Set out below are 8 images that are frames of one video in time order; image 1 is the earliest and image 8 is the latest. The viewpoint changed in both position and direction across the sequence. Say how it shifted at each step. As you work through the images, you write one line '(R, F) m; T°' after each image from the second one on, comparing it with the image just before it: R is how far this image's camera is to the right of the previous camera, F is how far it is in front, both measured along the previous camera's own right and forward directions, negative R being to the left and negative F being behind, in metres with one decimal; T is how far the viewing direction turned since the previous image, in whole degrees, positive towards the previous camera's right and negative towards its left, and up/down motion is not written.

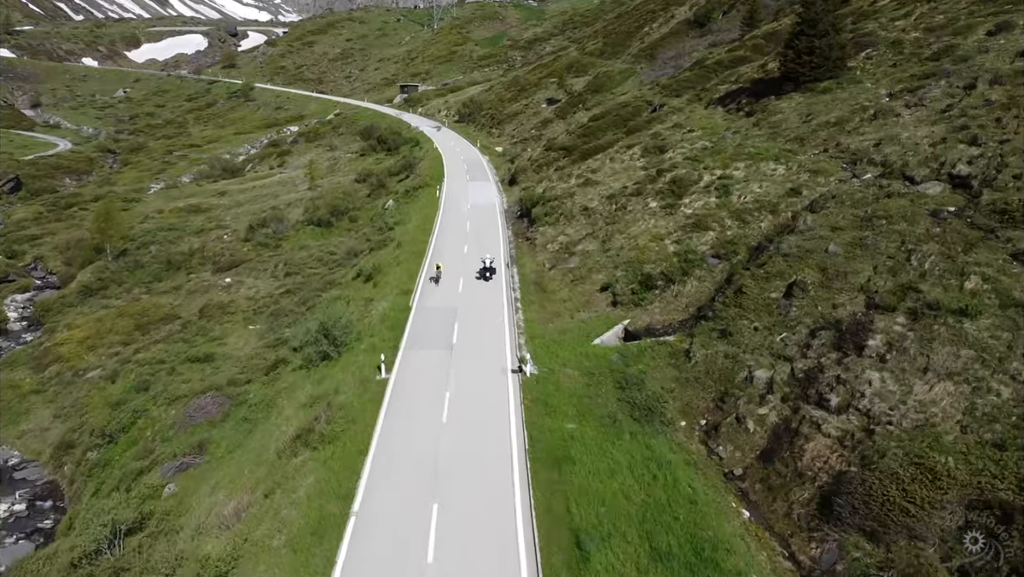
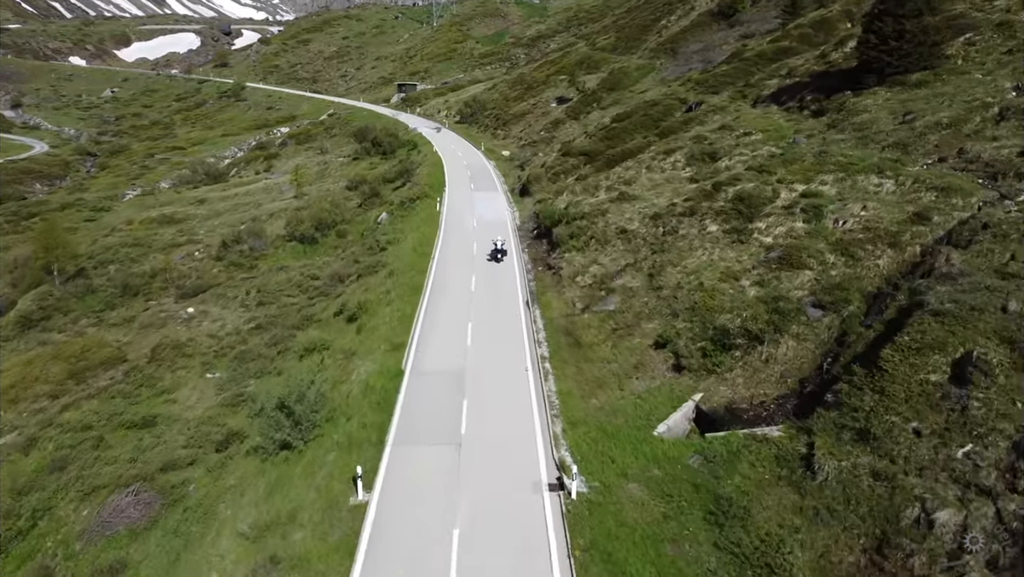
(-0.6, +6.4) m; 0°
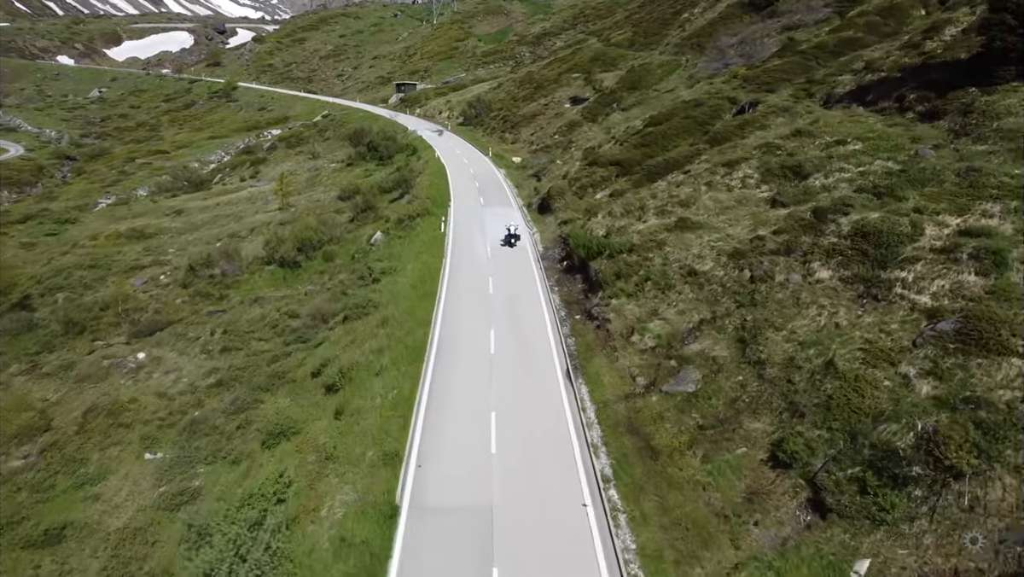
(-0.8, +6.4) m; 0°
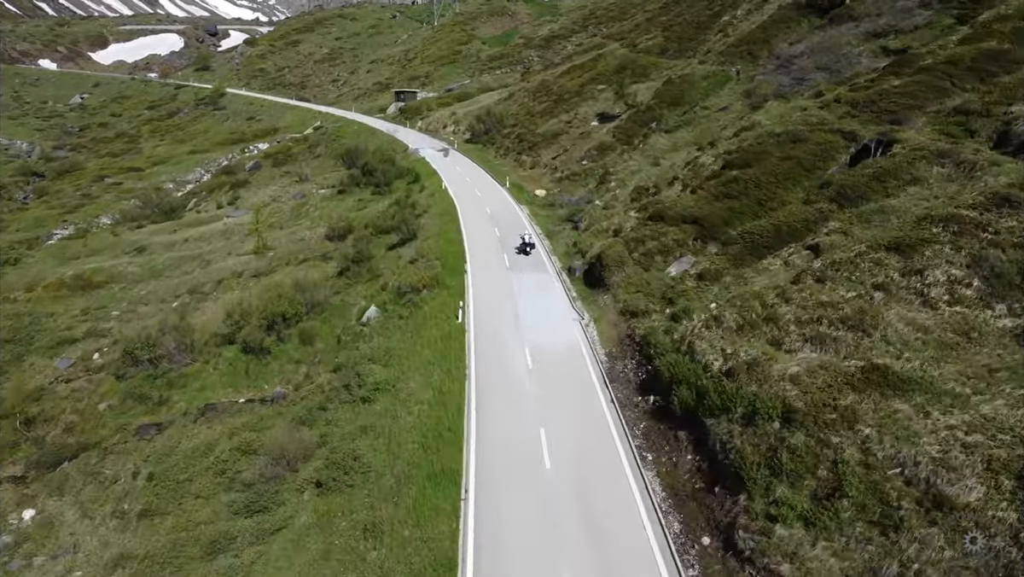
(-1.3, +8.9) m; 0°
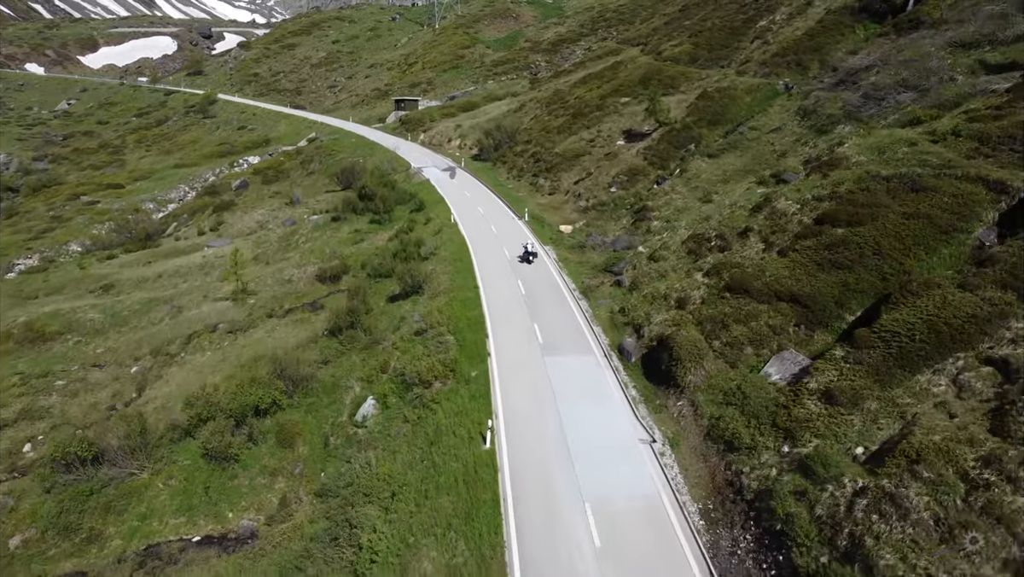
(-1.0, +6.2) m; 0°
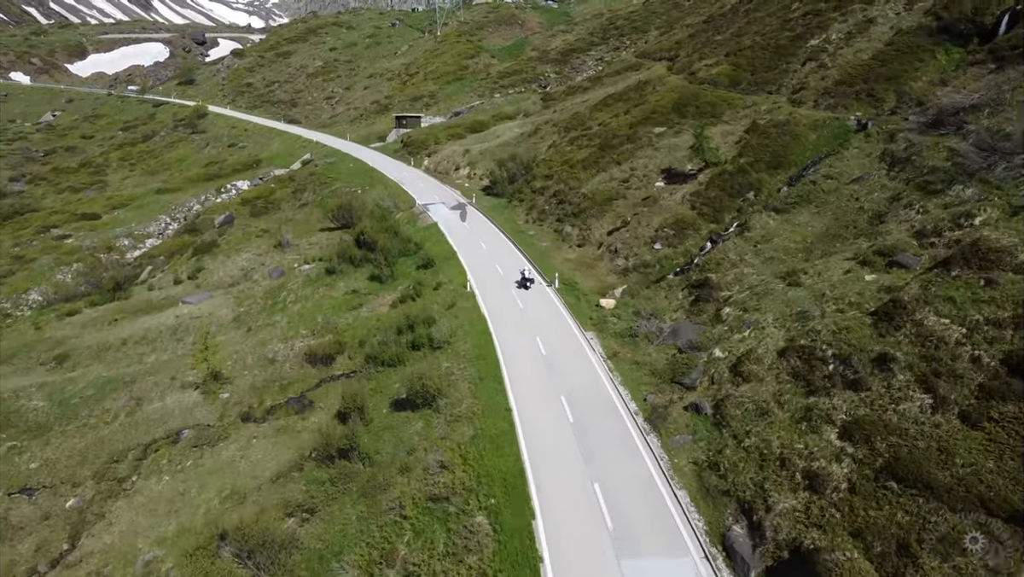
(-1.2, +6.7) m; 0°
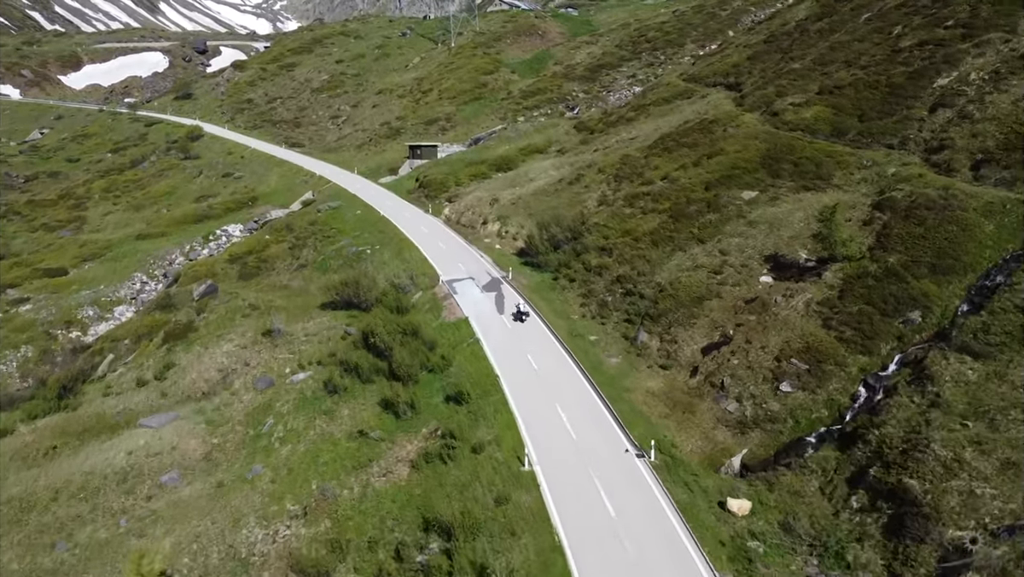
(-2.0, +10.2) m; -1°
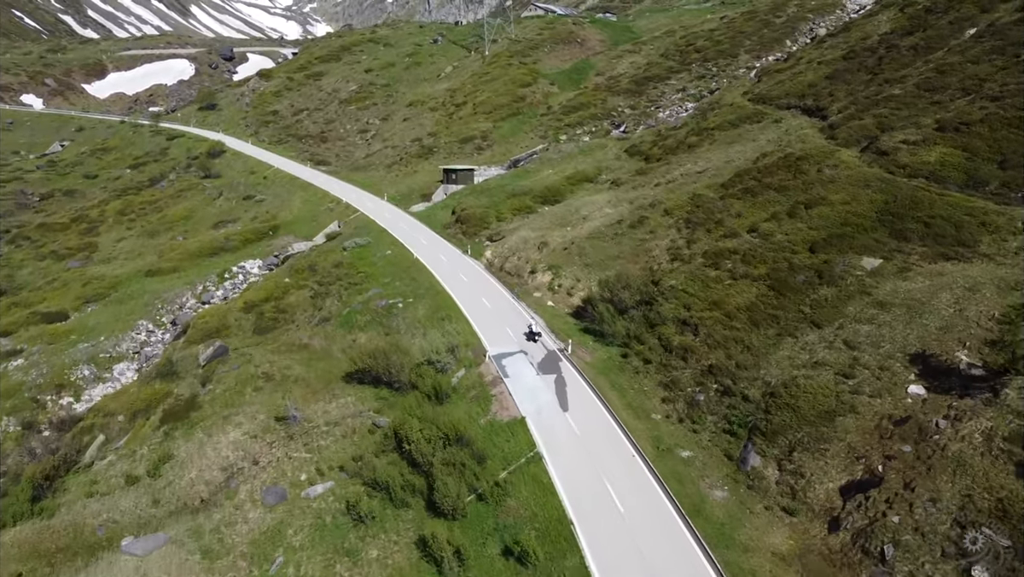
(-1.5, +6.9) m; -2°
